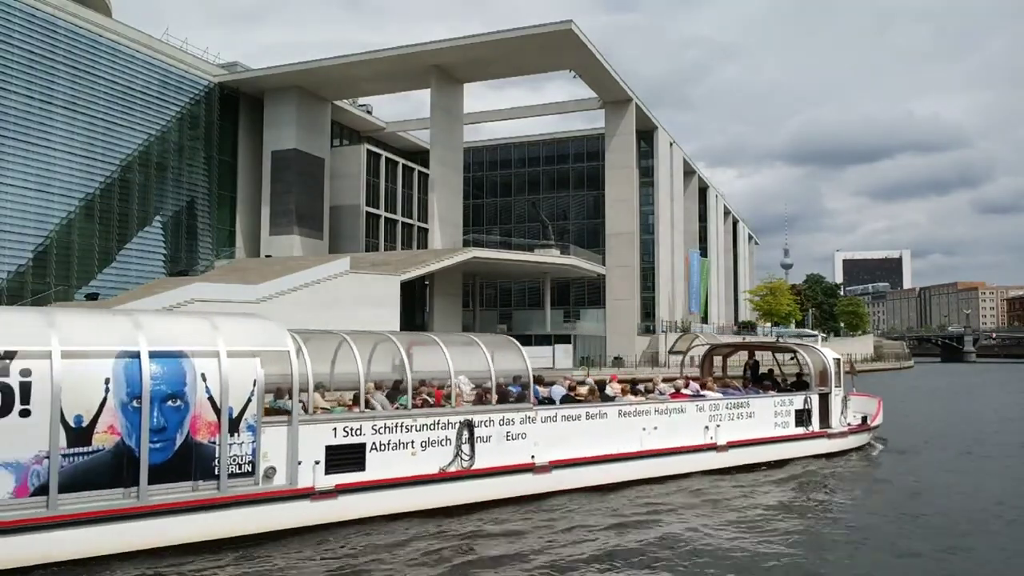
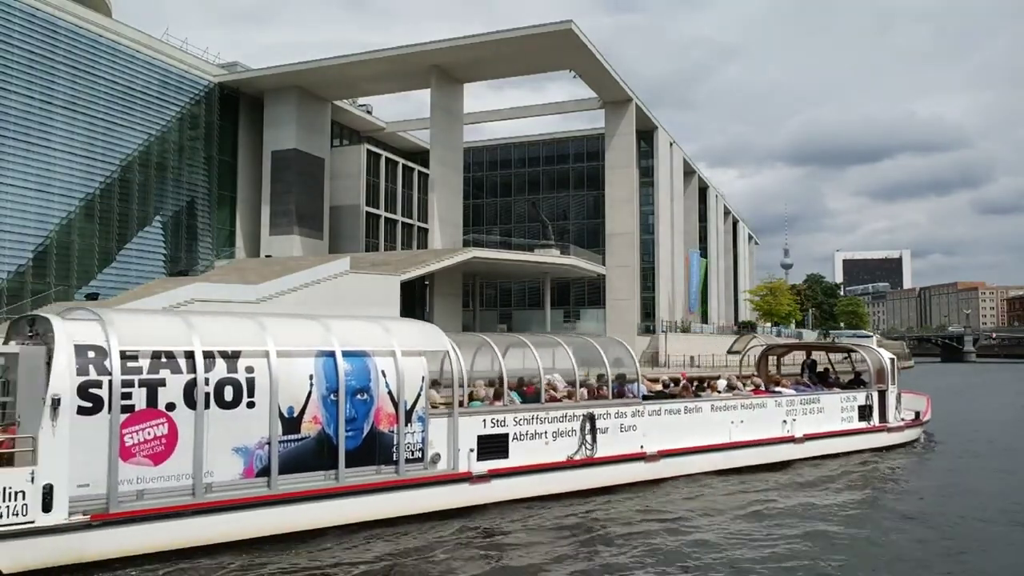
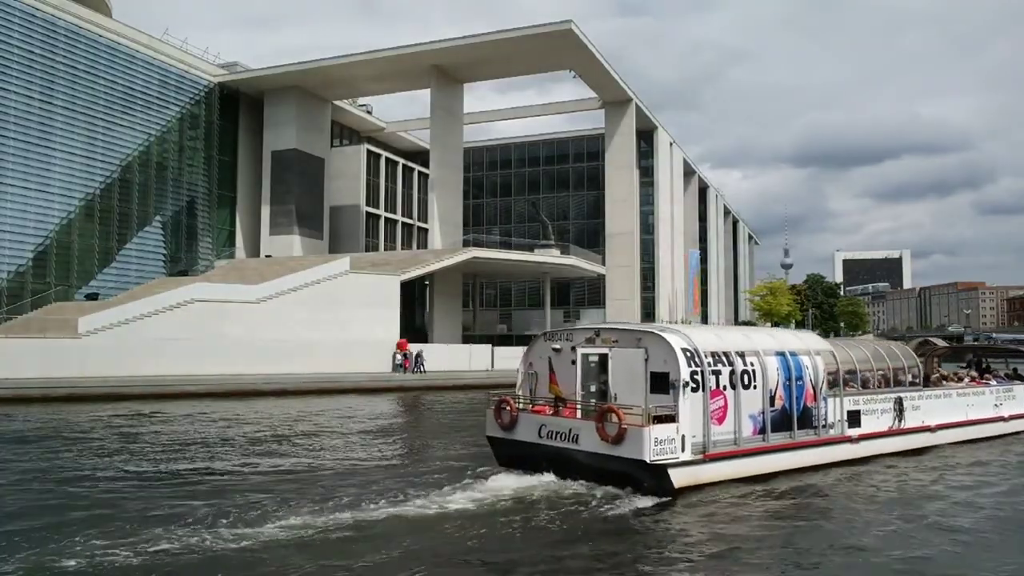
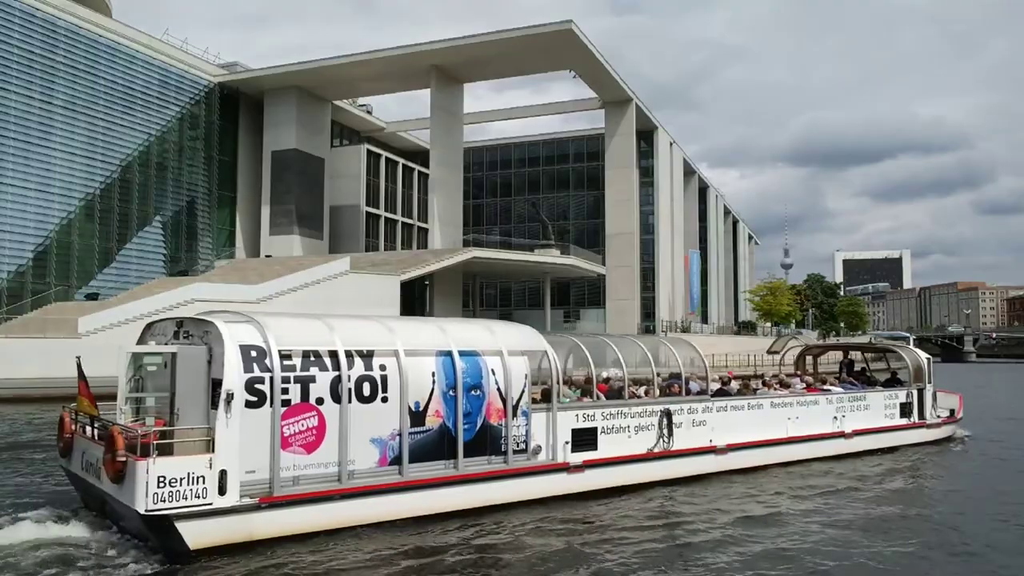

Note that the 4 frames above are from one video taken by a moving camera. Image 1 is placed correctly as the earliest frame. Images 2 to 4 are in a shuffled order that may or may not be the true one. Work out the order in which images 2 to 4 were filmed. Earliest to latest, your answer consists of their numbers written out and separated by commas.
2, 4, 3
